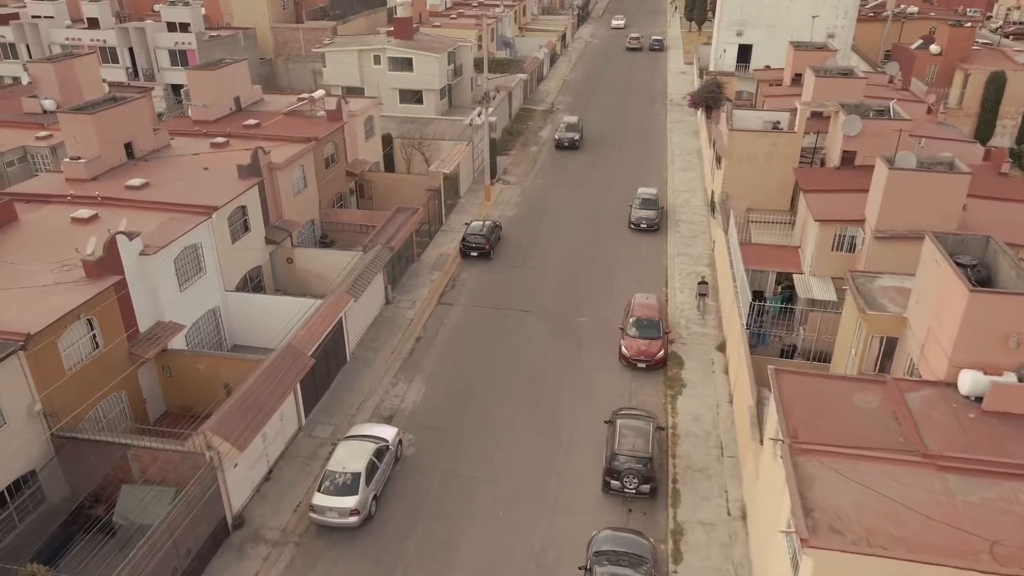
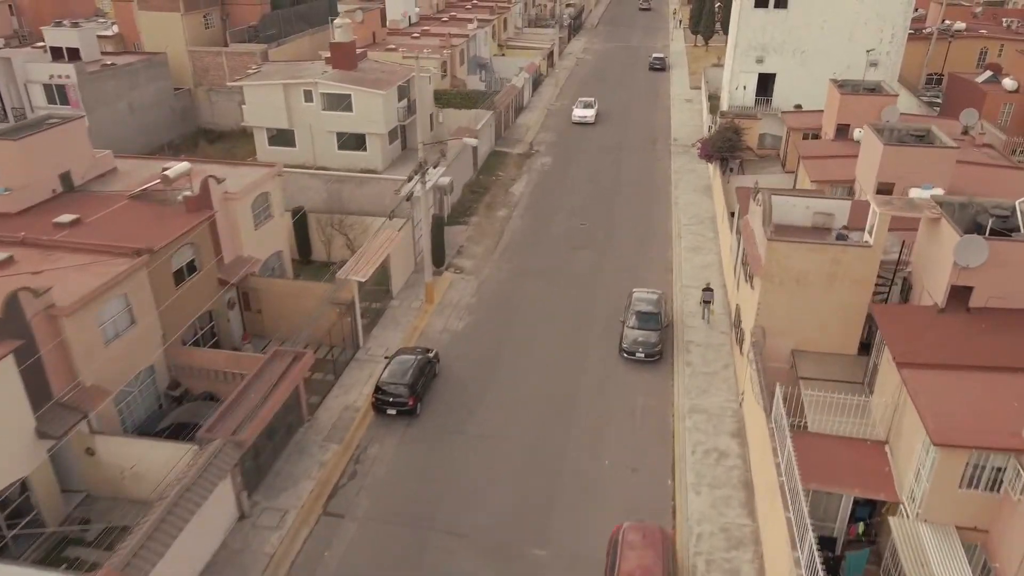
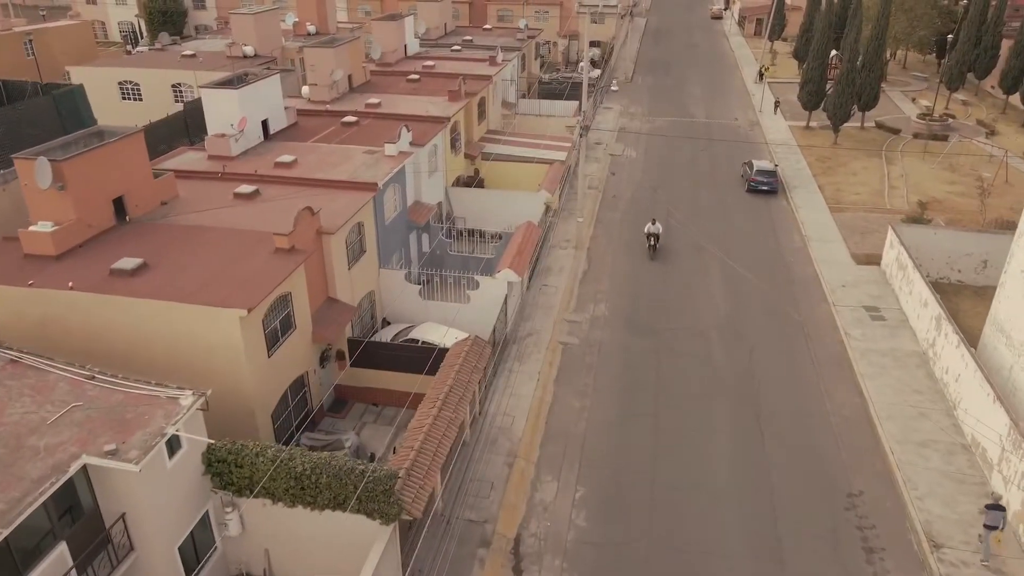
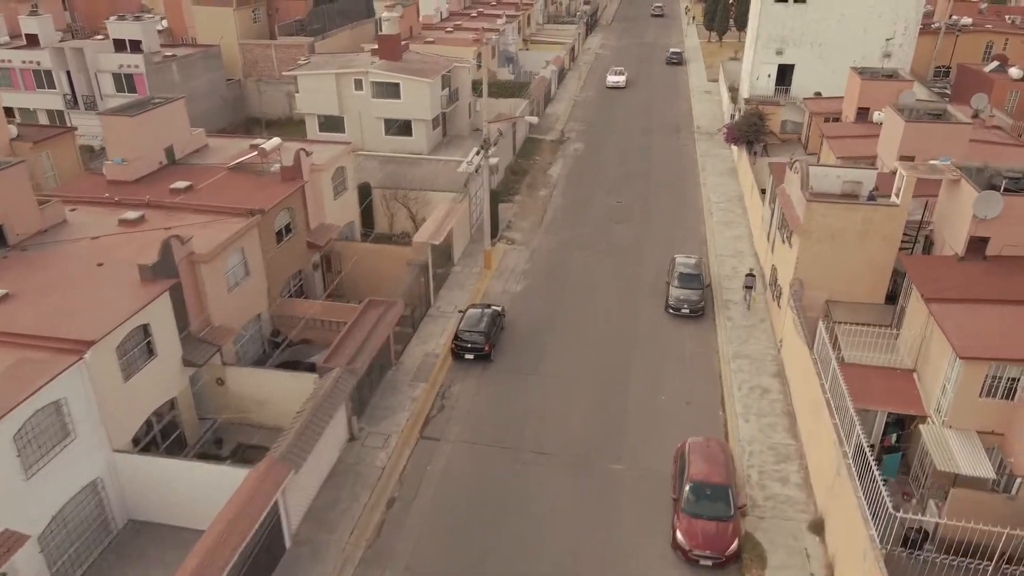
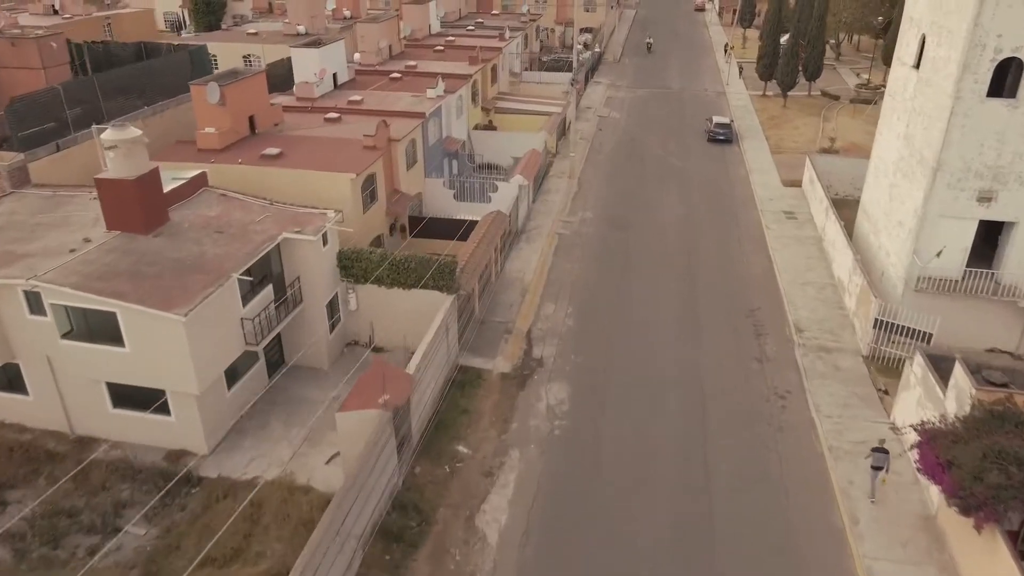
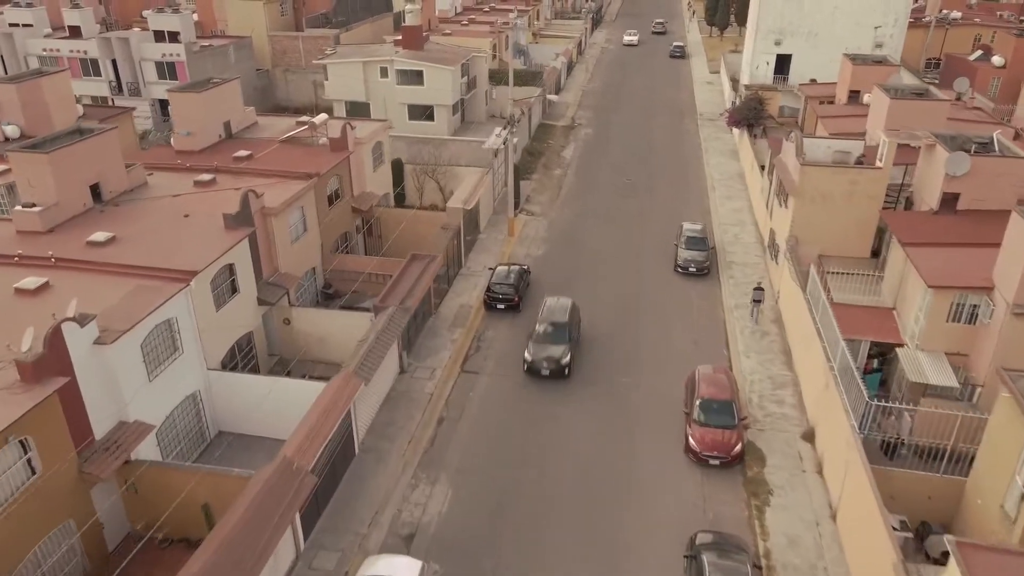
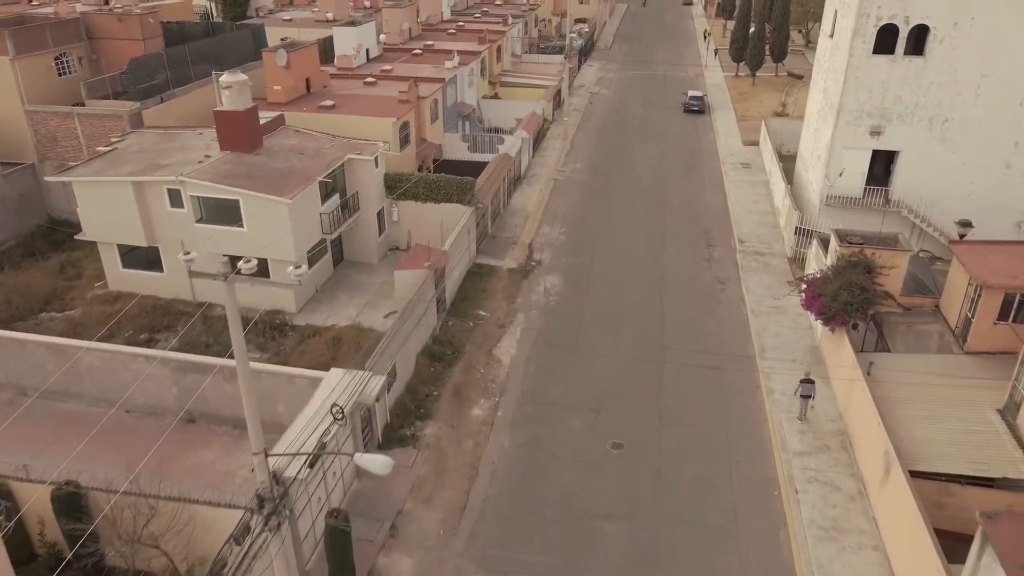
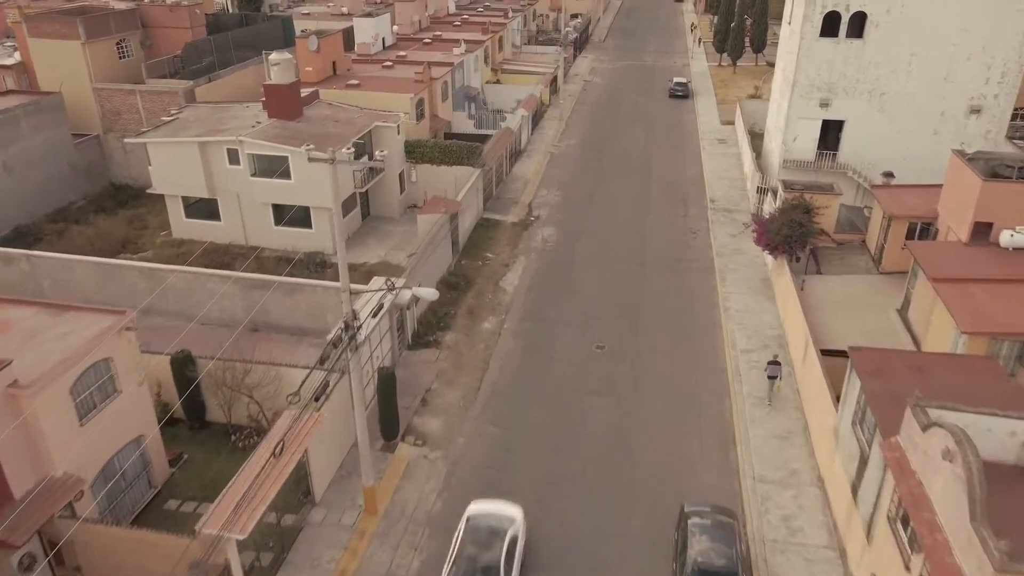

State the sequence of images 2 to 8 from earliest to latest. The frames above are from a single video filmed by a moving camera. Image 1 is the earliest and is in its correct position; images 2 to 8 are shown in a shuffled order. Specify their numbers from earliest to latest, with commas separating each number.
6, 4, 2, 8, 7, 5, 3
